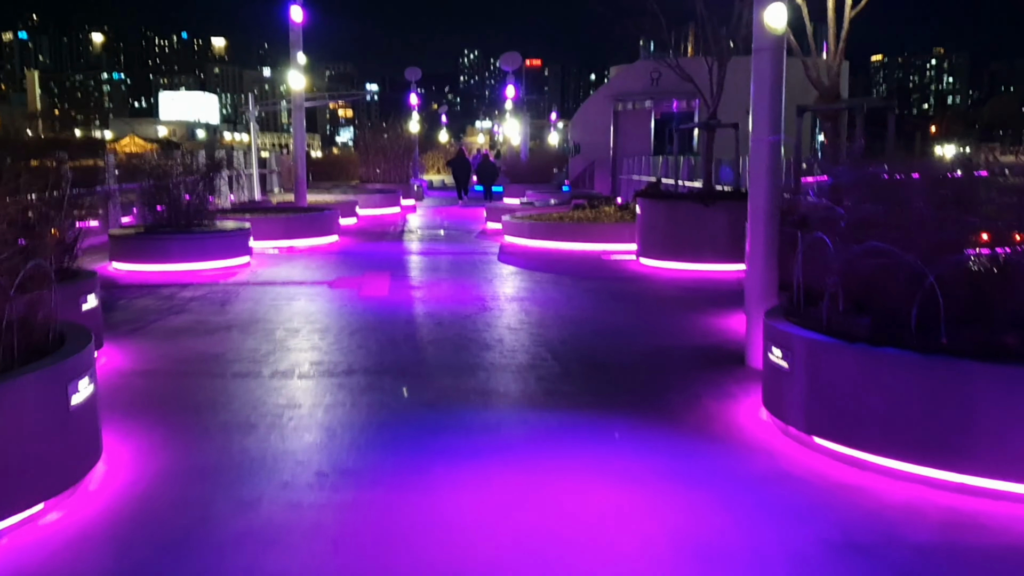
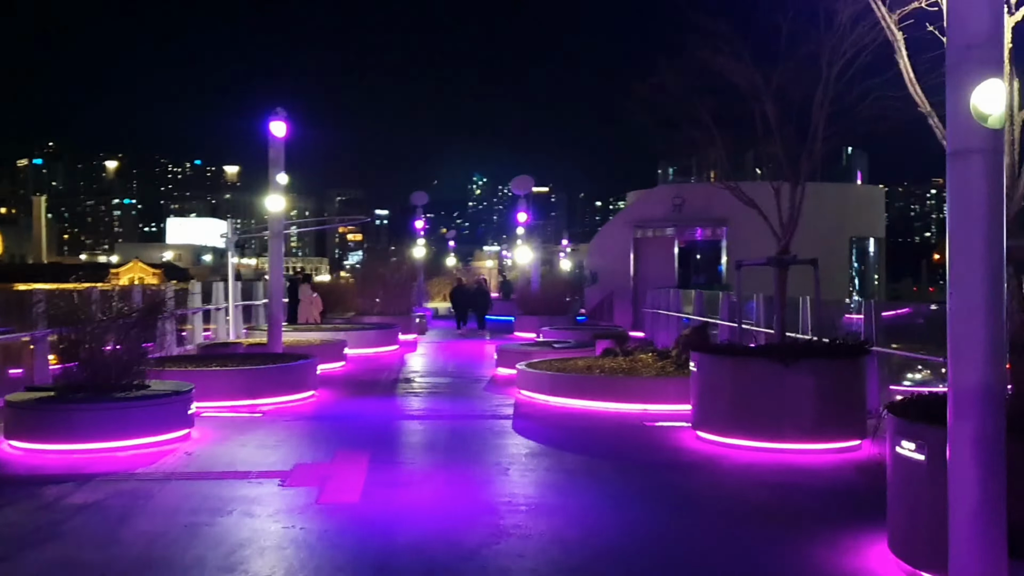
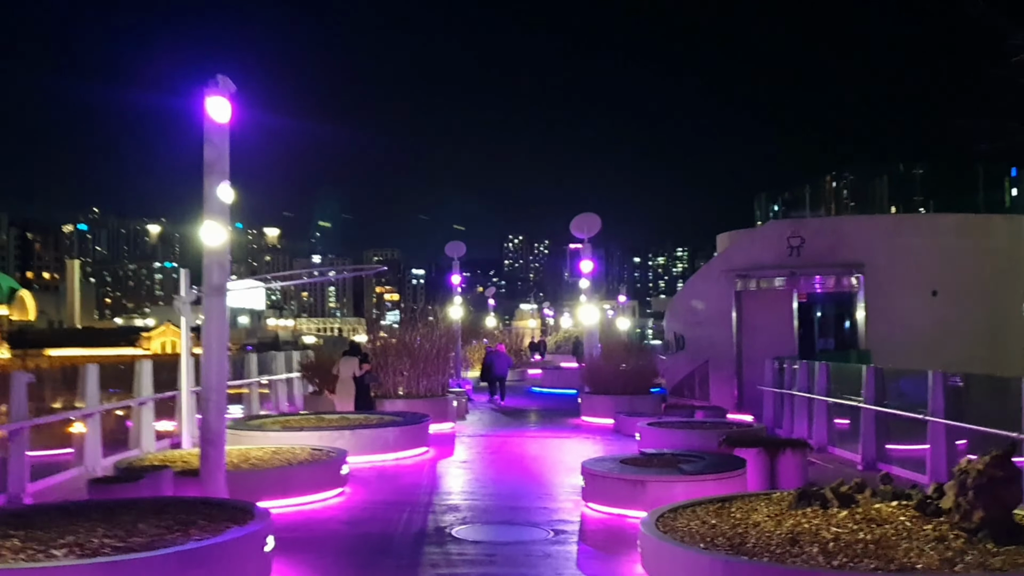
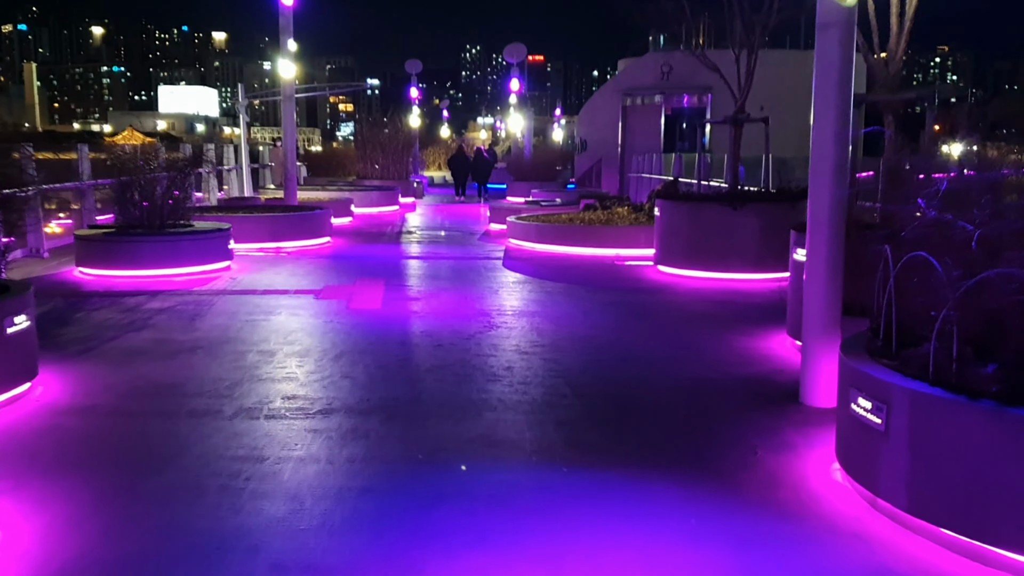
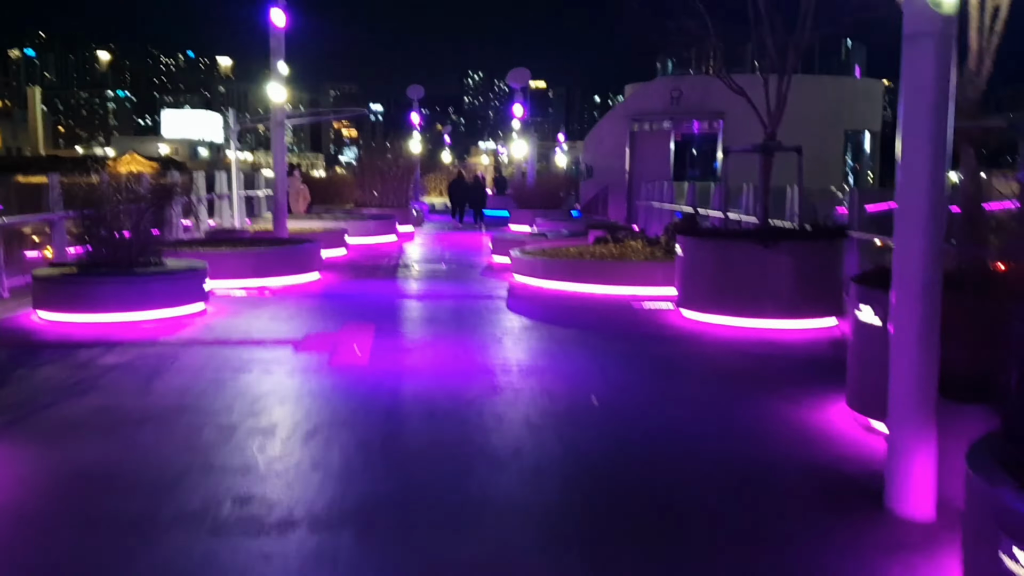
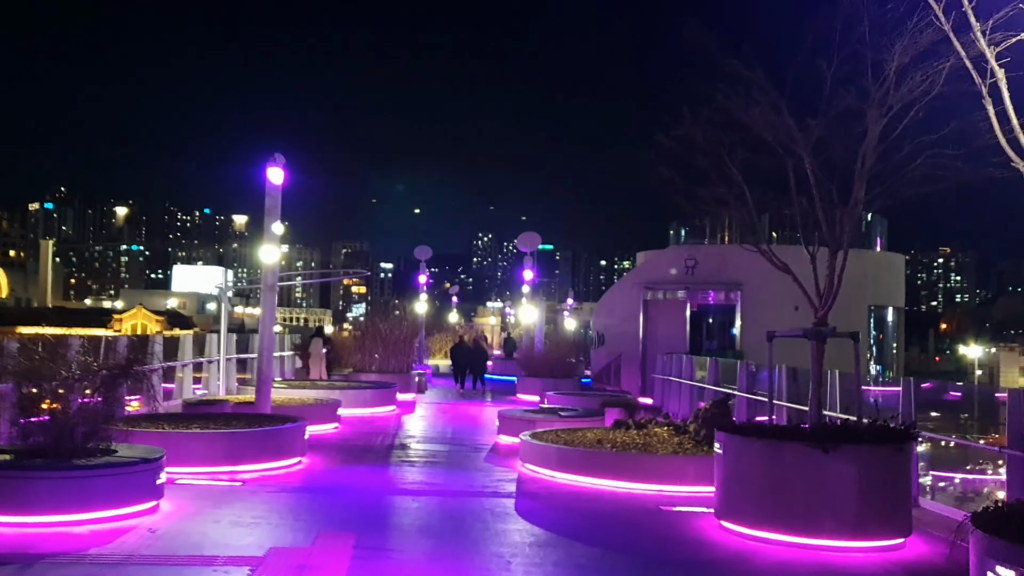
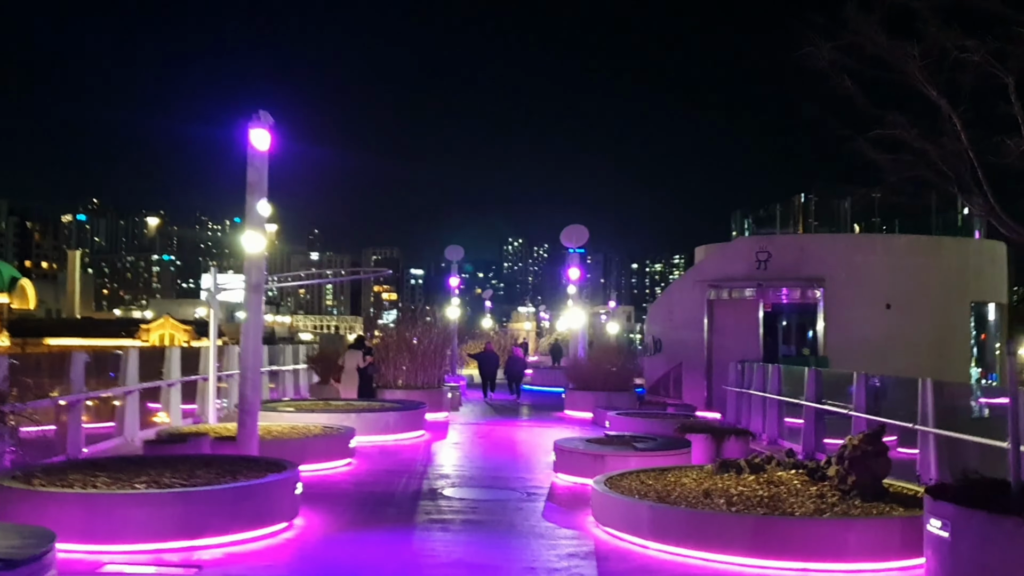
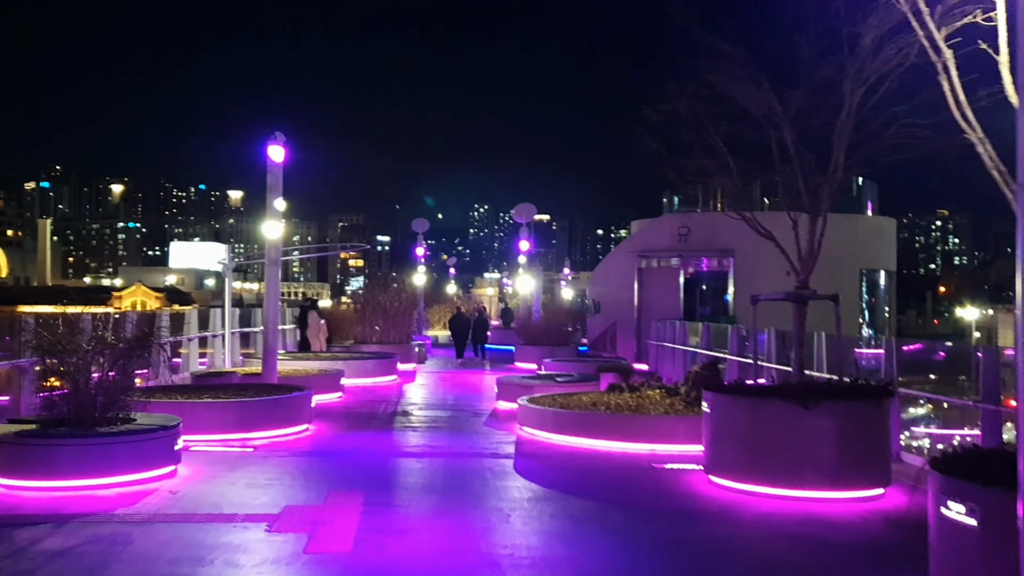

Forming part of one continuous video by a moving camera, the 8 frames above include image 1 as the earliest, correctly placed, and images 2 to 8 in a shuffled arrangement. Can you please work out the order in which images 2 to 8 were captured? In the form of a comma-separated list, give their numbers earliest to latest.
4, 5, 2, 8, 6, 7, 3
